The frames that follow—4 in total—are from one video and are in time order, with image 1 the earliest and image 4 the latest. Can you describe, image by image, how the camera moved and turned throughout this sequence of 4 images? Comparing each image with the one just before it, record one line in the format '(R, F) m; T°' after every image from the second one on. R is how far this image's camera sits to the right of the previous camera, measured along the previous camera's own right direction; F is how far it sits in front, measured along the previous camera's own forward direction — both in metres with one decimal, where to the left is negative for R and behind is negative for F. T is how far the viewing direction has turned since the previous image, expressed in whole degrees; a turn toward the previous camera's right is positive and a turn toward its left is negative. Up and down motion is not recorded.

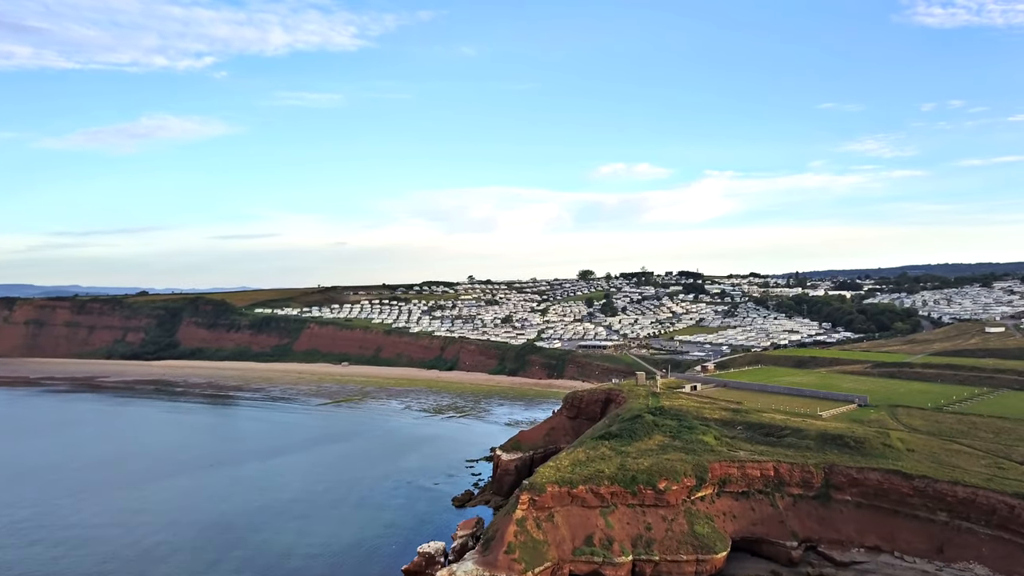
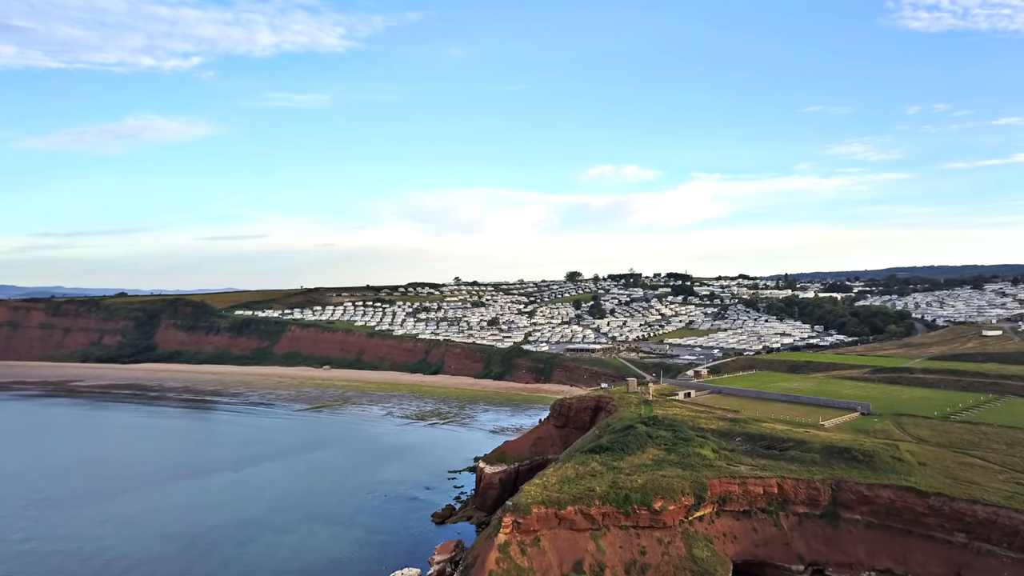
(+0.2, +2.3) m; +1°
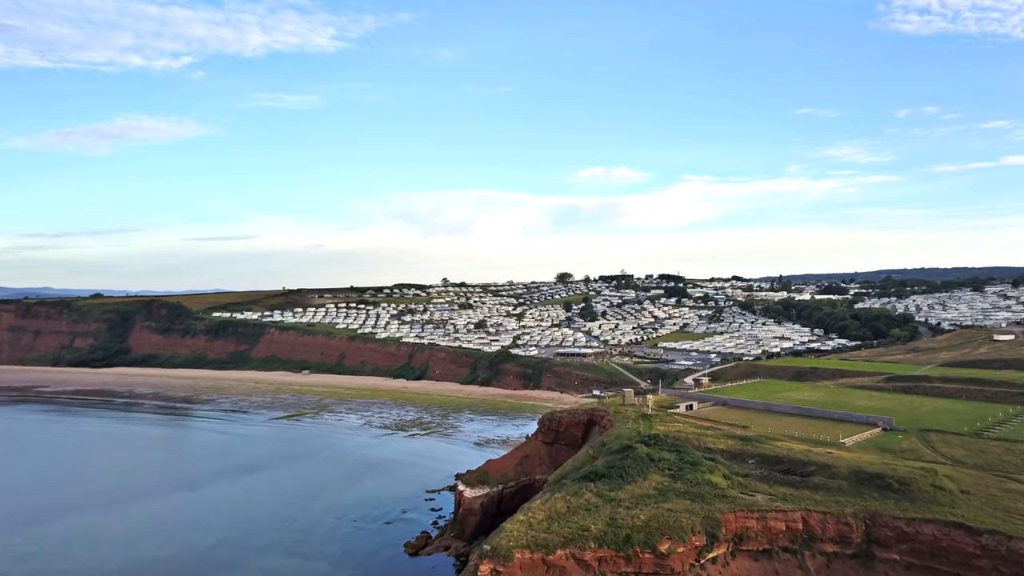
(+0.4, +3.9) m; +1°
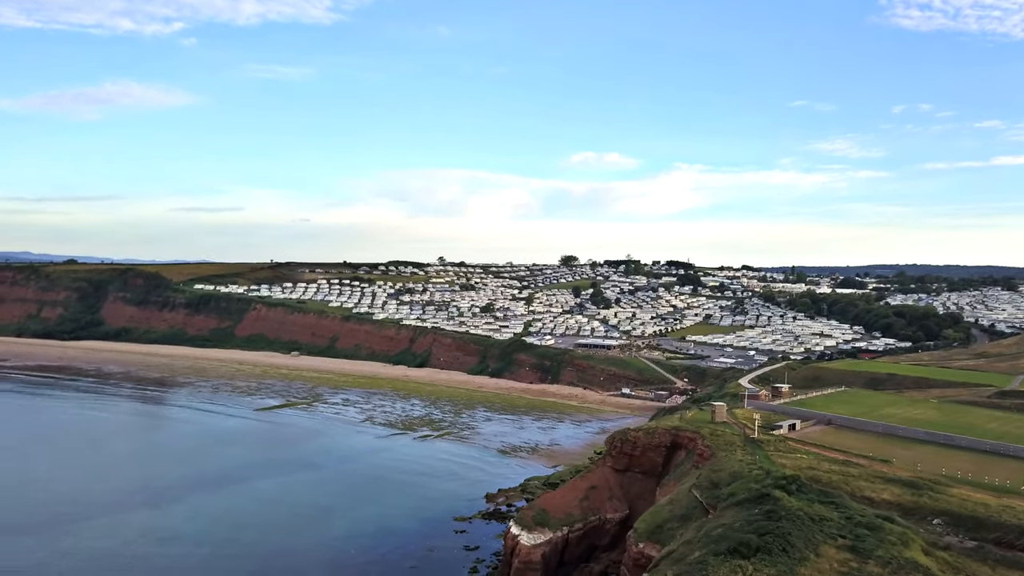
(-3.5, +7.9) m; +1°
